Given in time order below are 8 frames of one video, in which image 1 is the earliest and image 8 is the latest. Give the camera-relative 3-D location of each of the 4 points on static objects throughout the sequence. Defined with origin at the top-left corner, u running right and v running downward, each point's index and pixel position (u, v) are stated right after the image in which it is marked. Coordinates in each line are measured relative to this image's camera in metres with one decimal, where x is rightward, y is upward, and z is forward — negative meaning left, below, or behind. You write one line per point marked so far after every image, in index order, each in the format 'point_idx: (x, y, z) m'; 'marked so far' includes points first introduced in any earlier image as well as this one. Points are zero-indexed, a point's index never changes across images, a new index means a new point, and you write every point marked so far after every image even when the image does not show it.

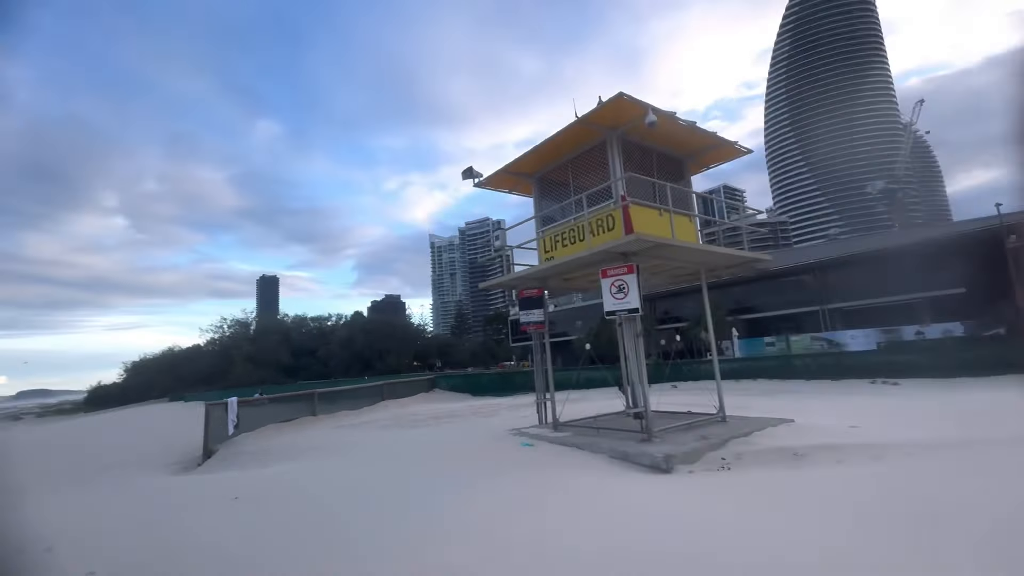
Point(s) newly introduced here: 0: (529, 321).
0: (+0.4, -0.8, +11.1) m
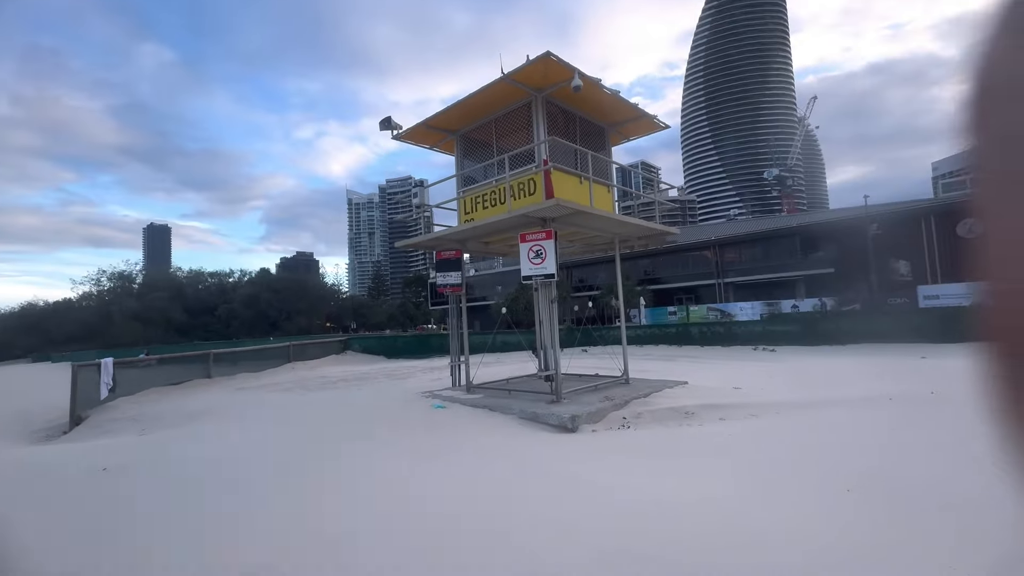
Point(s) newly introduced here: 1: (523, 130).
0: (-1.5, +0.1, +10.9) m
1: (+0.2, +3.4, +10.1) m
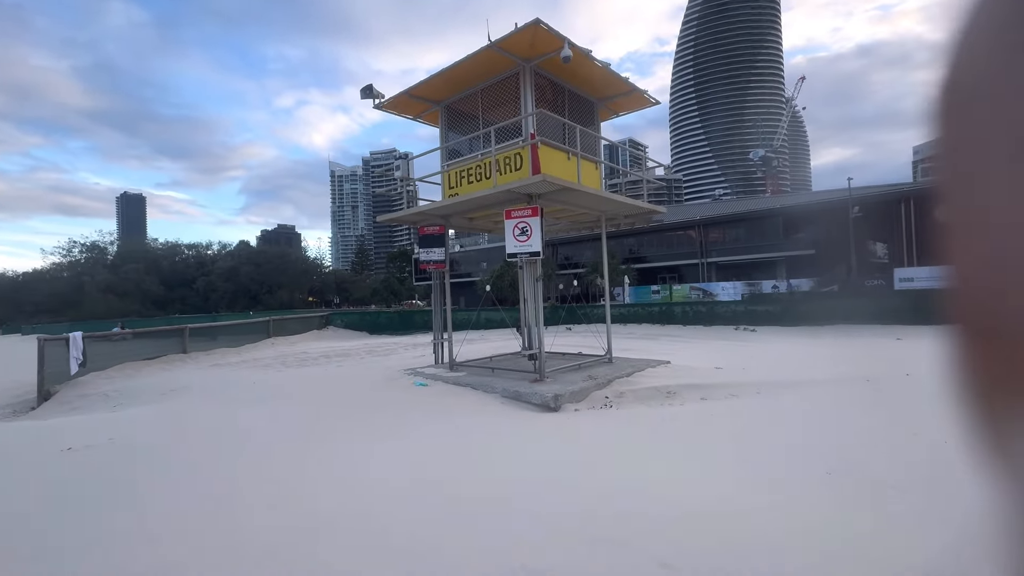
0: (-1.9, +0.6, +10.6) m
1: (-0.1, +3.9, +9.8) m
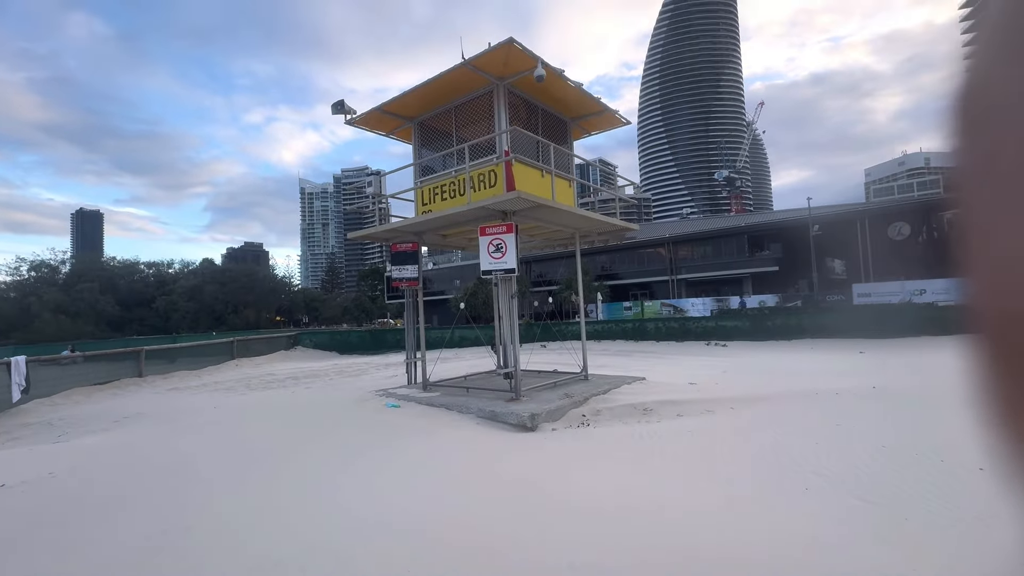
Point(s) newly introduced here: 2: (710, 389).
0: (-2.5, +0.2, +10.4) m
1: (-0.6, +3.5, +9.8) m
2: (+4.1, -2.1, +9.8) m
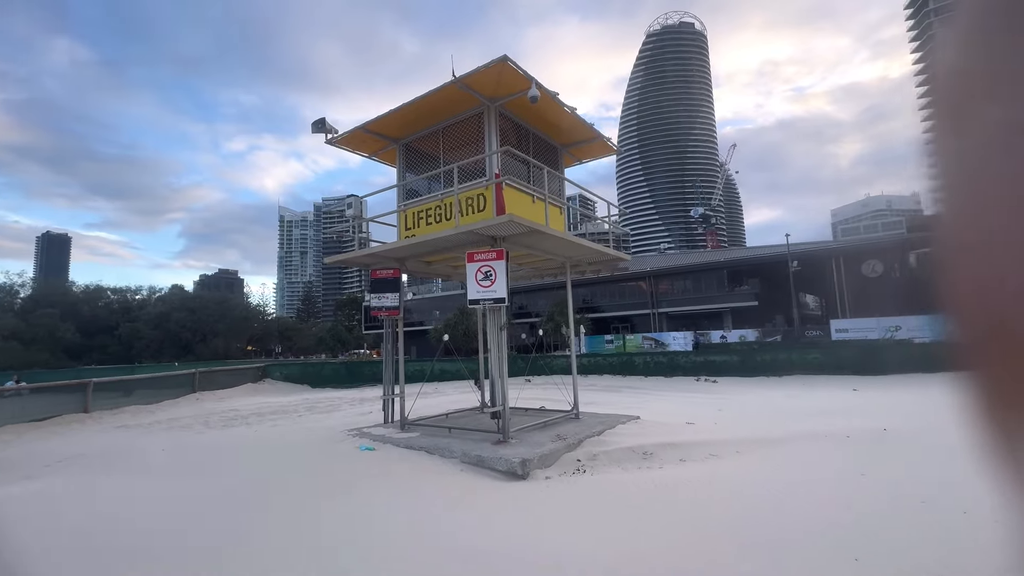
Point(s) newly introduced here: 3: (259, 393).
0: (-2.7, -0.4, +9.7) m
1: (-0.8, +2.9, +9.4) m
2: (+3.9, -2.8, +9.2) m
3: (-10.2, -4.3, +18.9) m
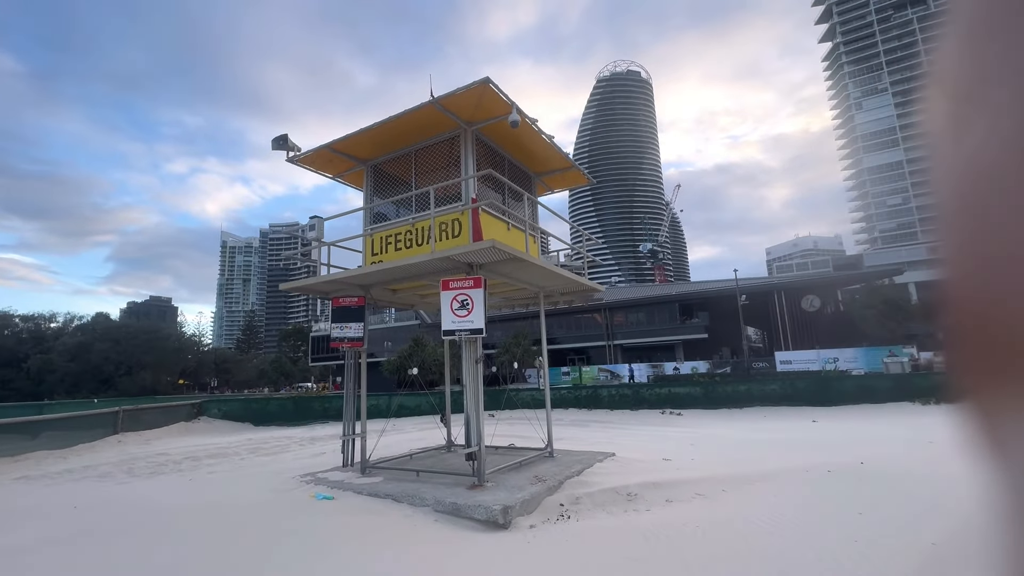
0: (-3.2, -0.9, +8.9) m
1: (-1.3, +2.4, +9.0) m
2: (+3.4, -3.4, +8.9) m
3: (-11.7, -5.3, +17.1) m
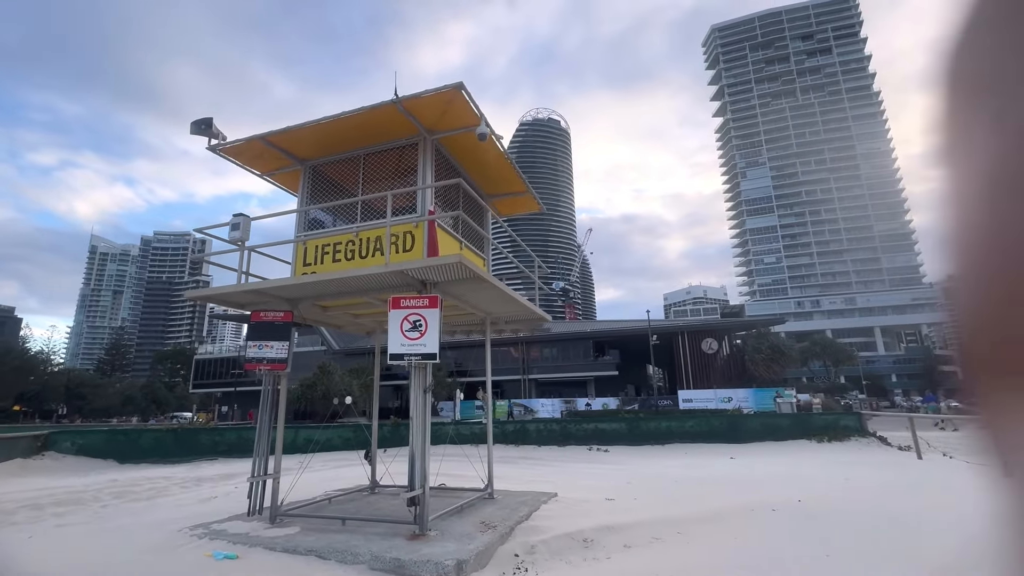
0: (-4.1, -1.1, +7.6) m
1: (-2.0, +2.0, +8.3) m
2: (+2.2, -4.0, +8.6) m
3: (-14.1, -5.4, +13.8) m
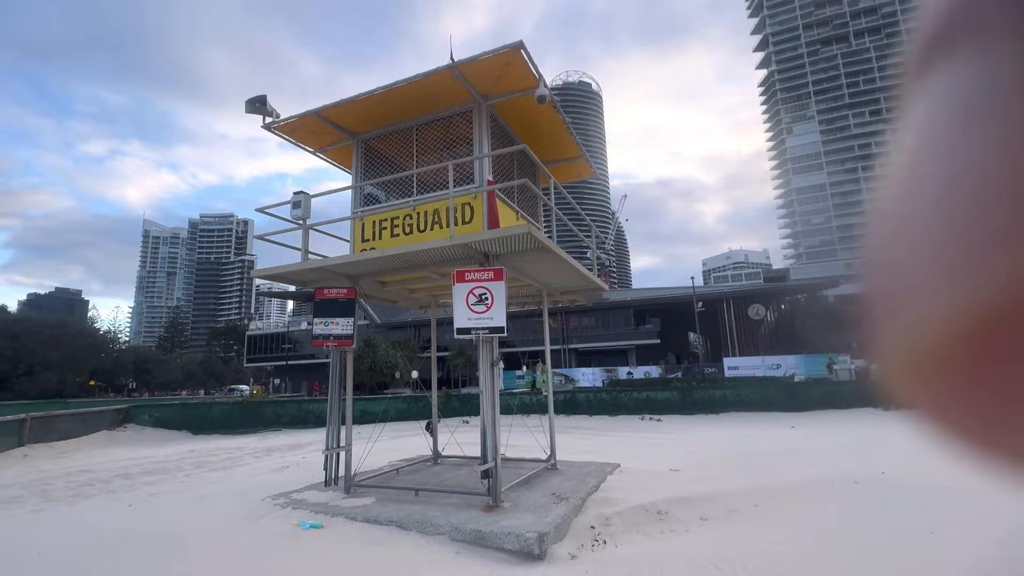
0: (-3.1, -0.8, +7.7) m
1: (-1.0, +2.5, +8.1) m
2: (+3.4, -3.4, +8.4) m
3: (-12.5, -4.9, +14.8) m
